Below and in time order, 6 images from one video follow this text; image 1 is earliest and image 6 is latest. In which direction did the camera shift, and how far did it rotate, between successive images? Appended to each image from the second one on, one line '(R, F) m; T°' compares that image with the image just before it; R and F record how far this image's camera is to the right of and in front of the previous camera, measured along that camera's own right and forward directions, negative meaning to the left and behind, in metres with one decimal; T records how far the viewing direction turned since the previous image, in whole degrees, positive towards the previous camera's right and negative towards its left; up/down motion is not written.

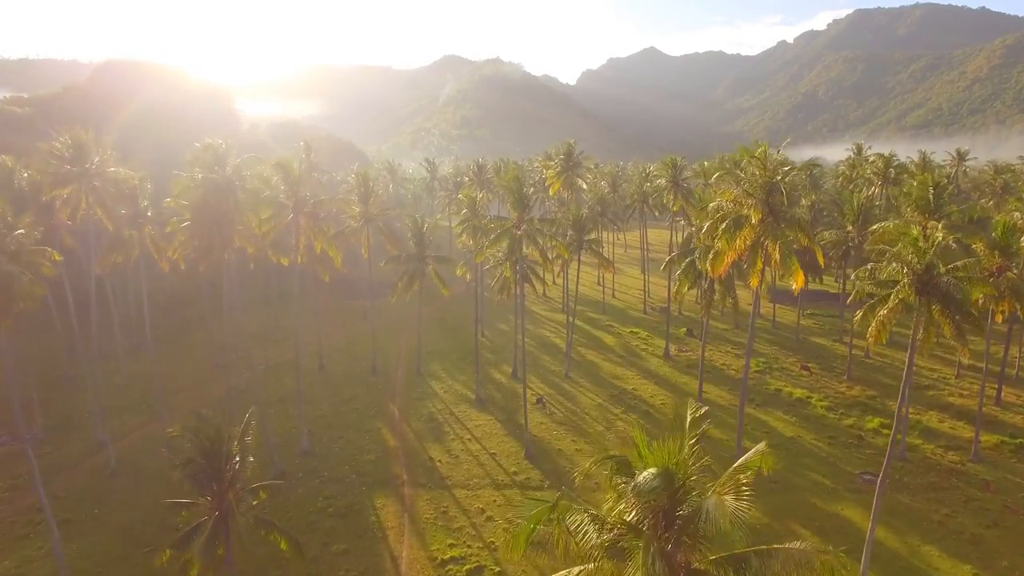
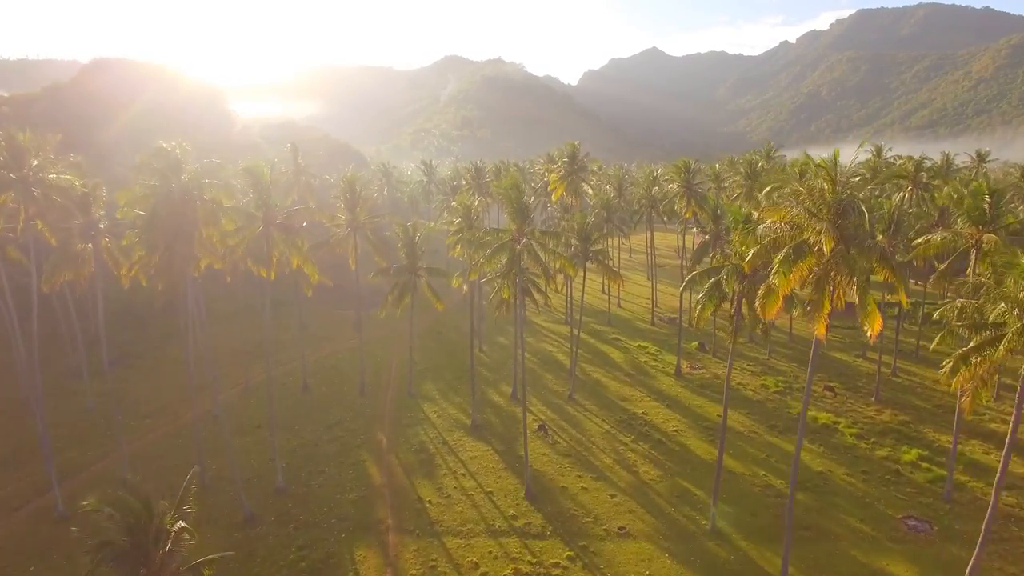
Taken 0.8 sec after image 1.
(+0.2, +3.7) m; 0°
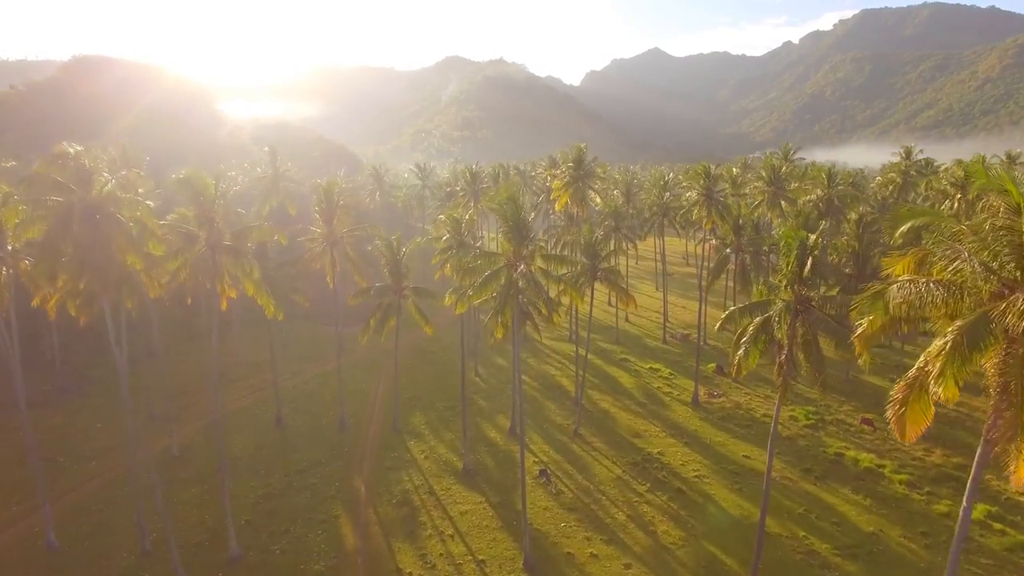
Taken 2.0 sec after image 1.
(+0.3, +5.1) m; 0°
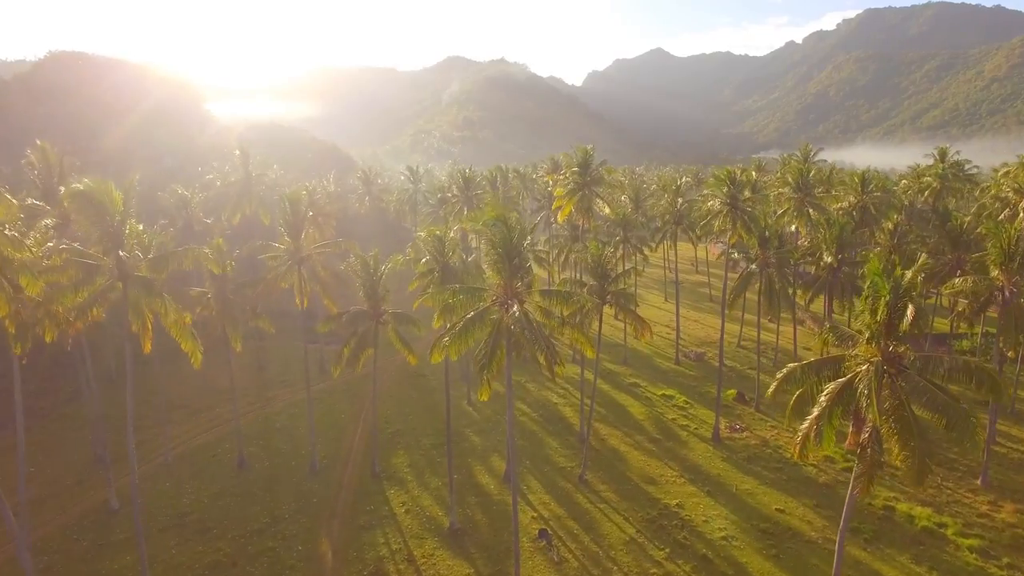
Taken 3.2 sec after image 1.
(+0.4, +5.2) m; 0°
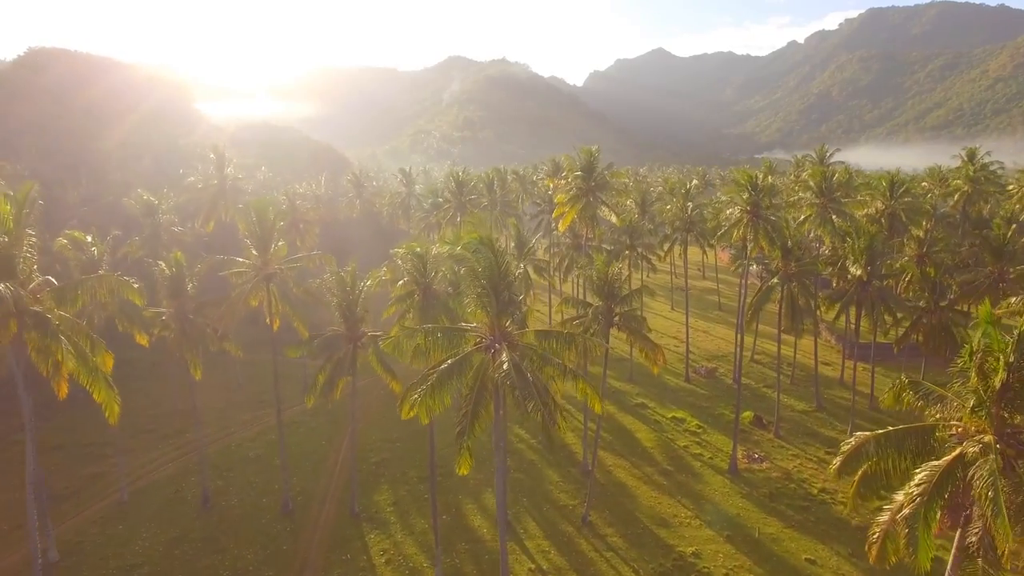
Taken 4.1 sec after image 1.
(+0.3, +3.7) m; 0°
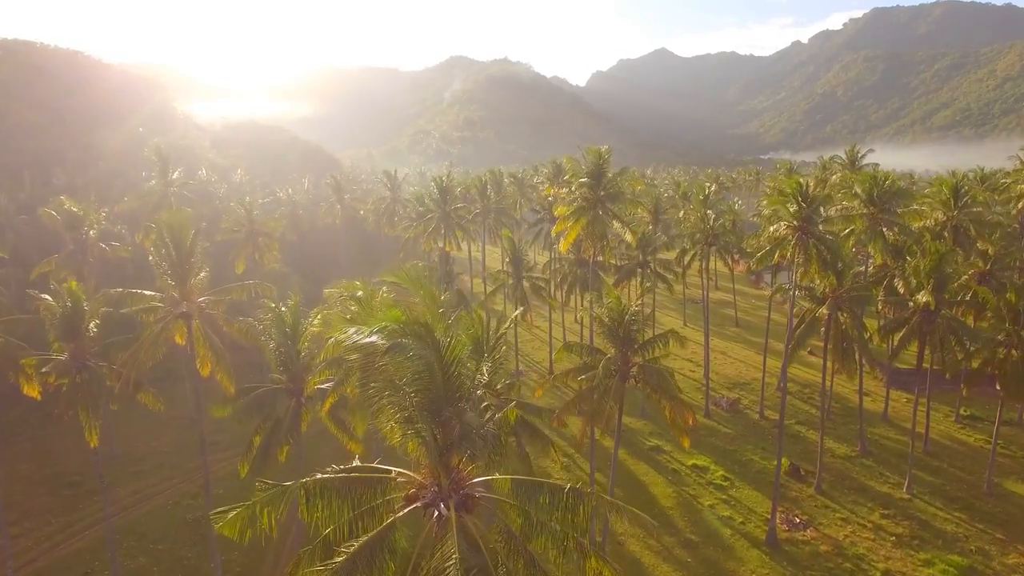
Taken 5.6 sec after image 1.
(+0.6, +6.5) m; 0°
